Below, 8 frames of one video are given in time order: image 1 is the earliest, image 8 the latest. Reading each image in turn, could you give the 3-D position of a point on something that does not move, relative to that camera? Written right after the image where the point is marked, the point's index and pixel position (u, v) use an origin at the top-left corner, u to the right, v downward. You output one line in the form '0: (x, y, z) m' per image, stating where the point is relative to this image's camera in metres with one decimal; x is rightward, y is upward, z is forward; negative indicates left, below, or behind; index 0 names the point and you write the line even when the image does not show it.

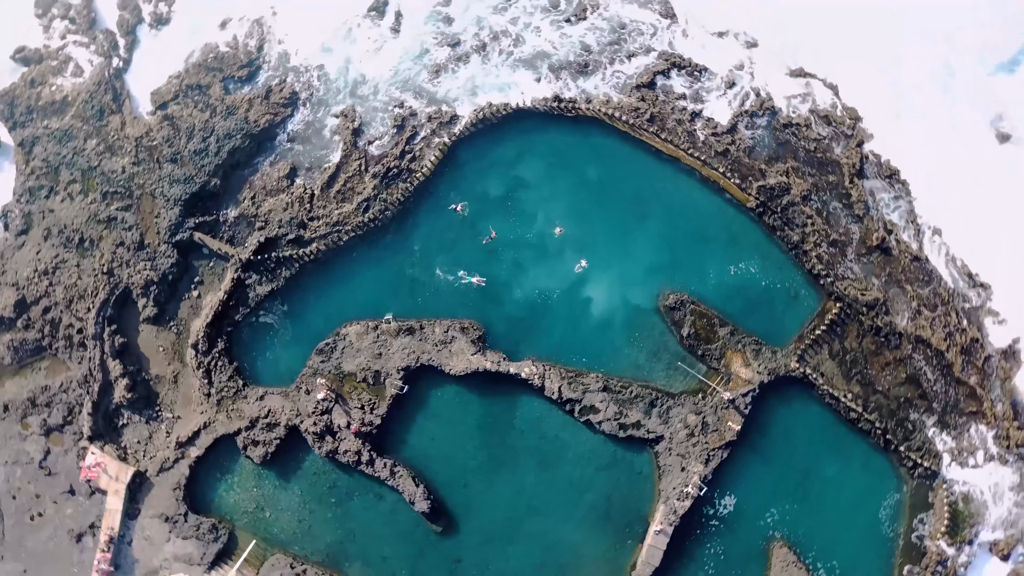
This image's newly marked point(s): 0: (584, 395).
0: (+1.8, -2.6, +19.3) m
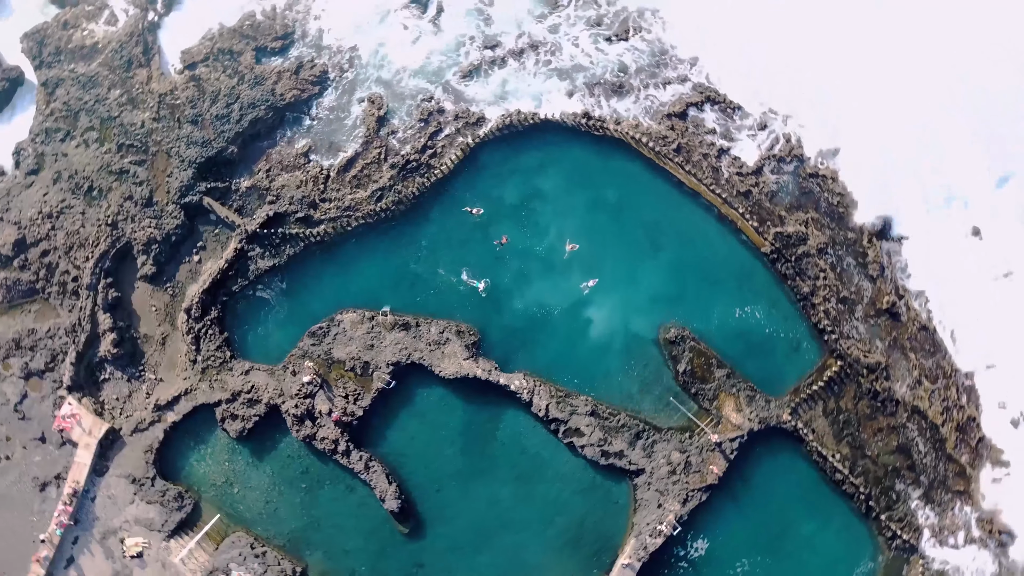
0: (+1.4, -3.1, +19.0) m
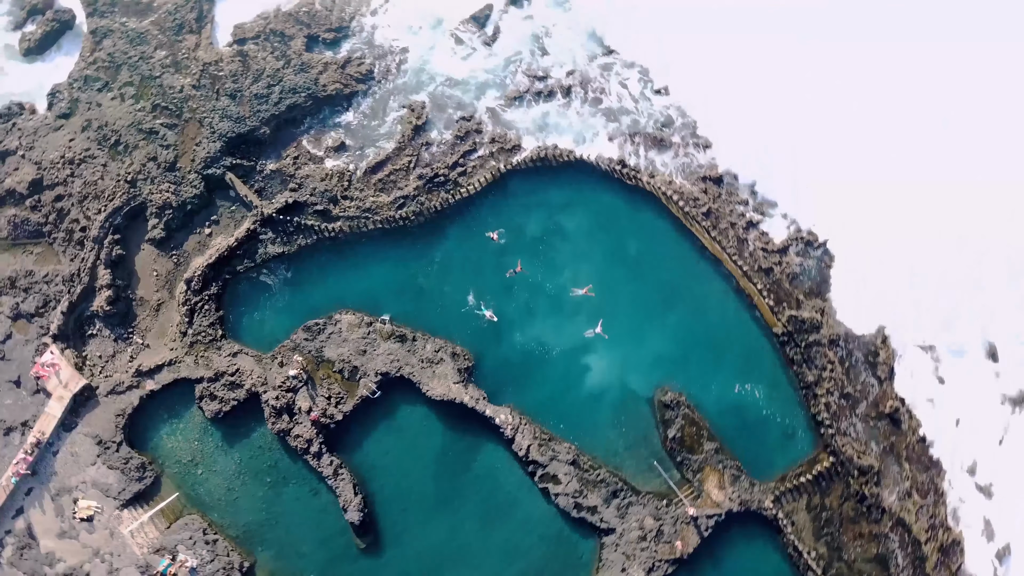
0: (+0.9, -4.1, +18.5) m
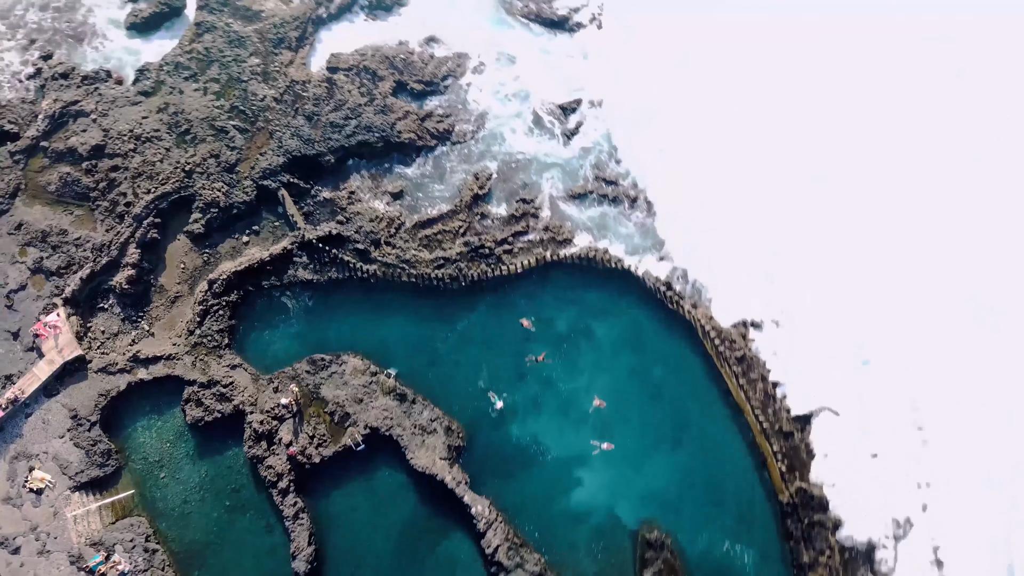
0: (+0.1, -6.2, +17.5) m
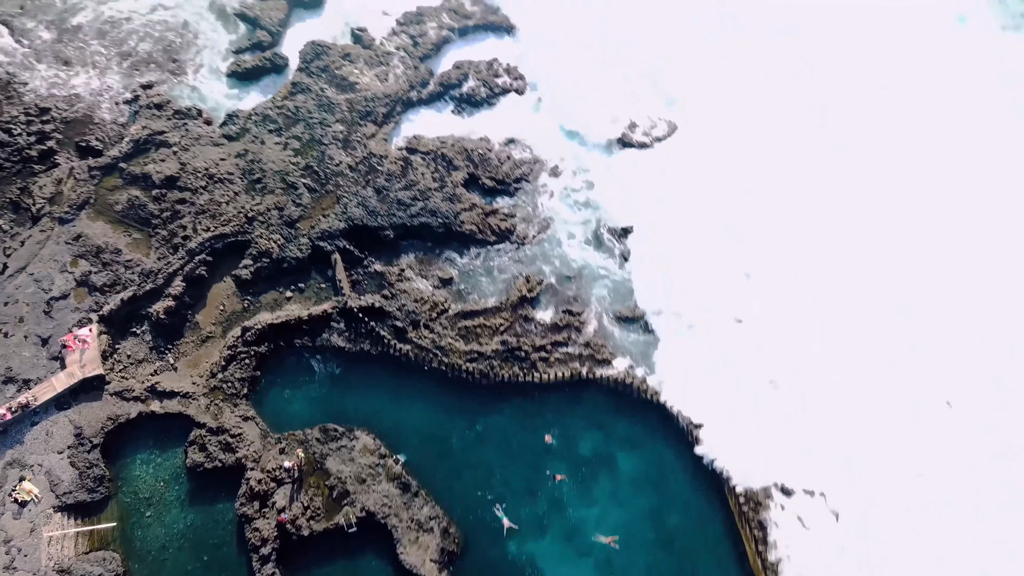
0: (-0.6, -8.5, +16.3) m
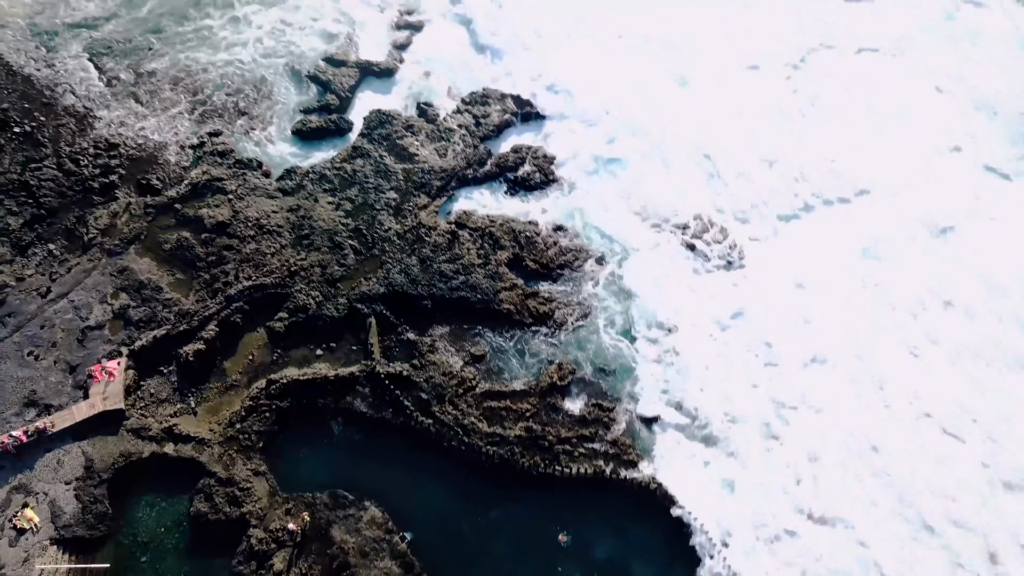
0: (-1.0, -10.0, +15.1) m
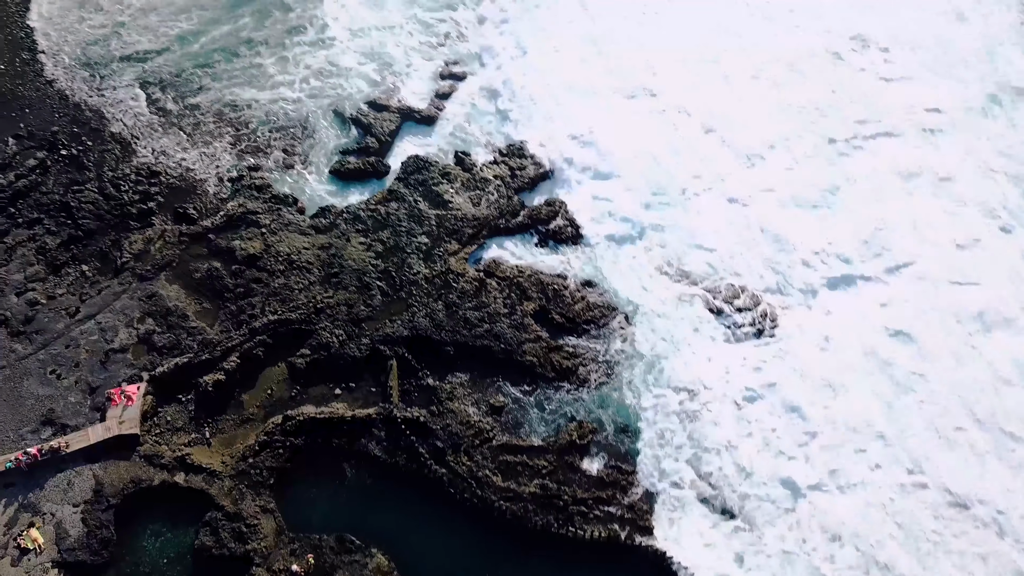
0: (-1.2, -10.9, +14.3) m
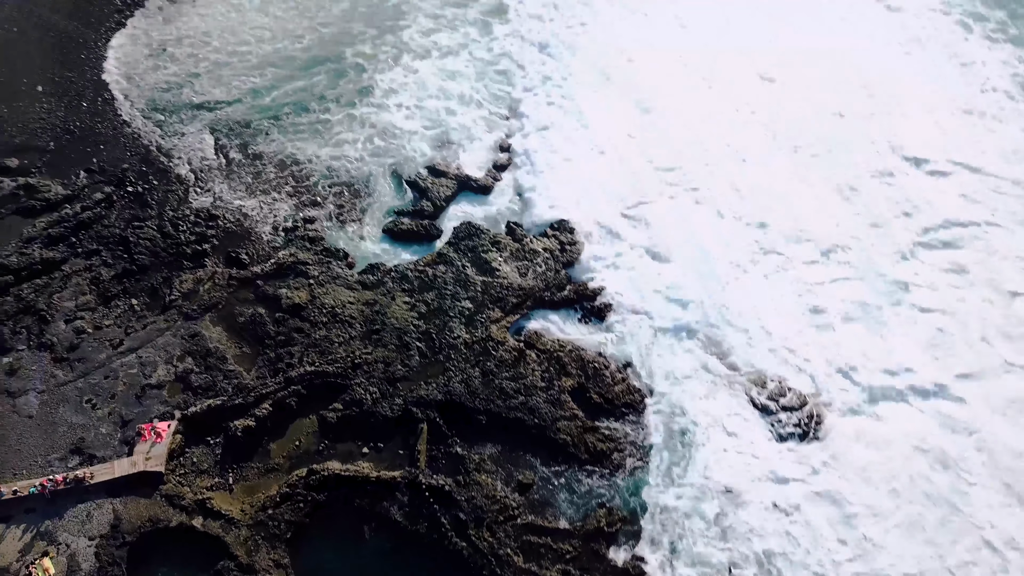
0: (-1.5, -12.0, +13.1) m
